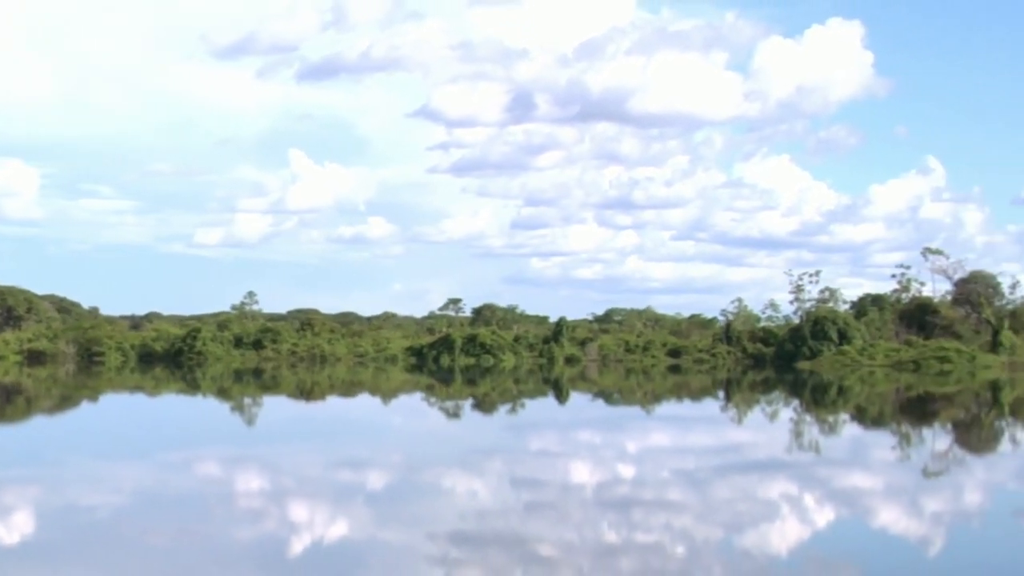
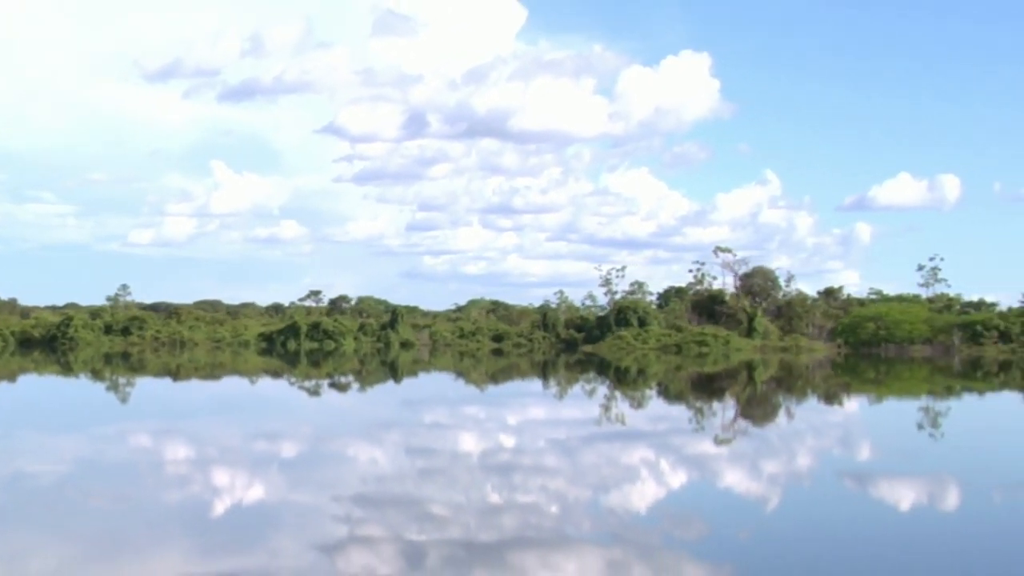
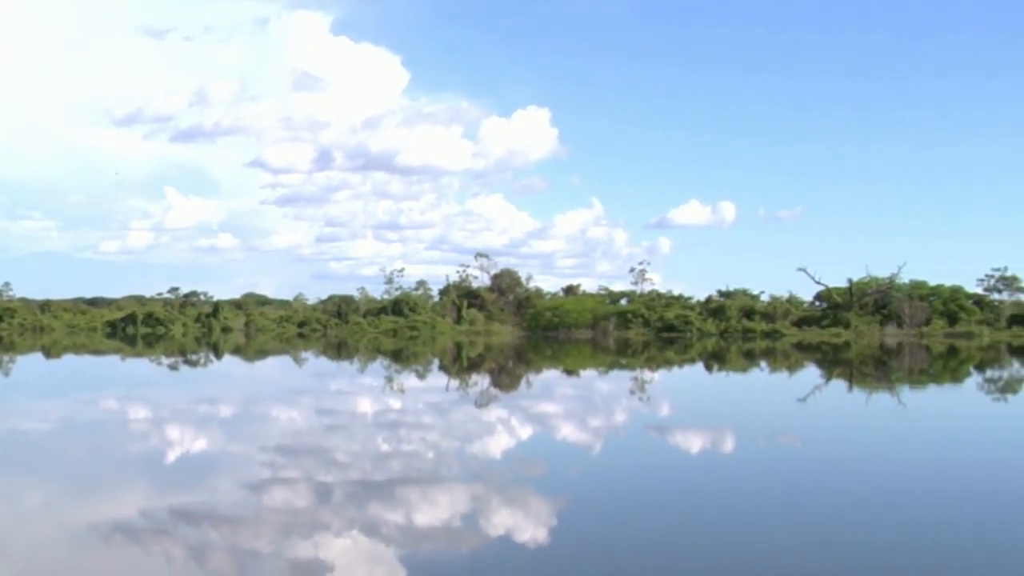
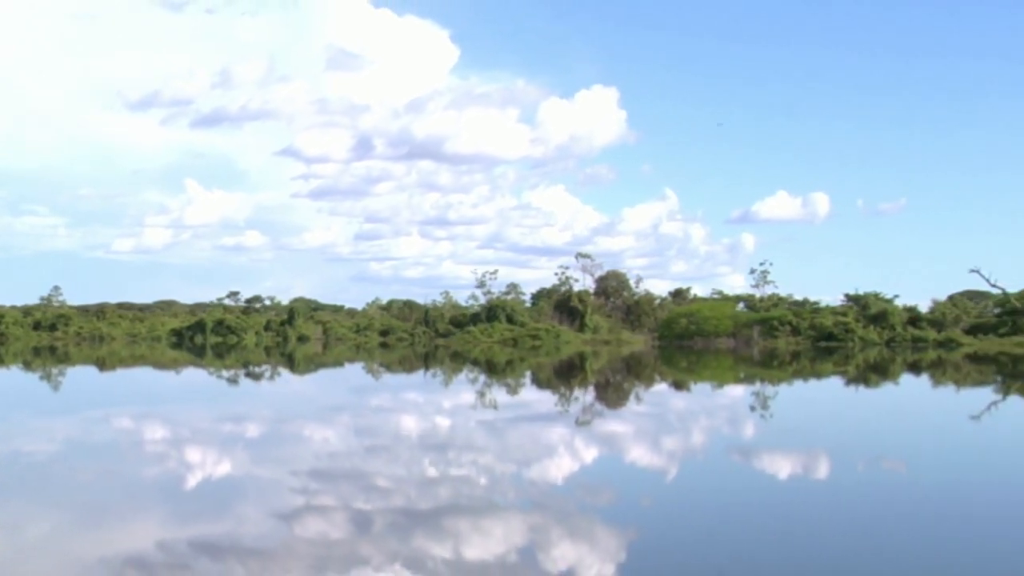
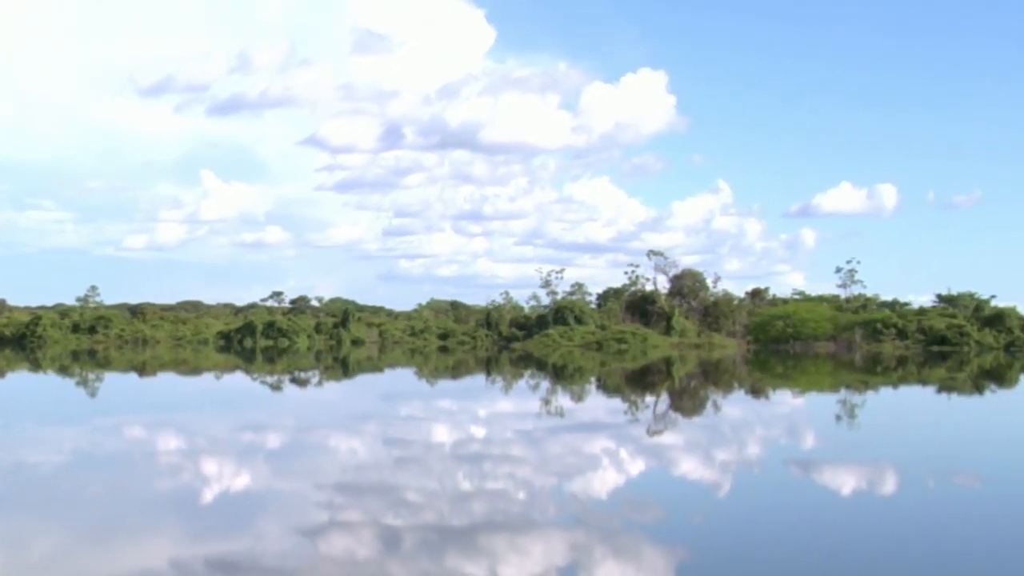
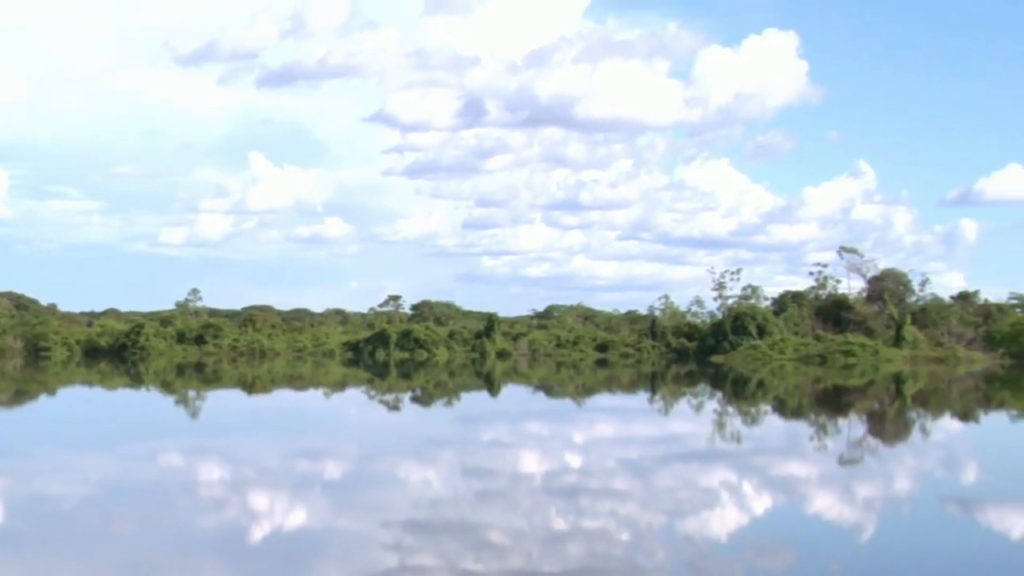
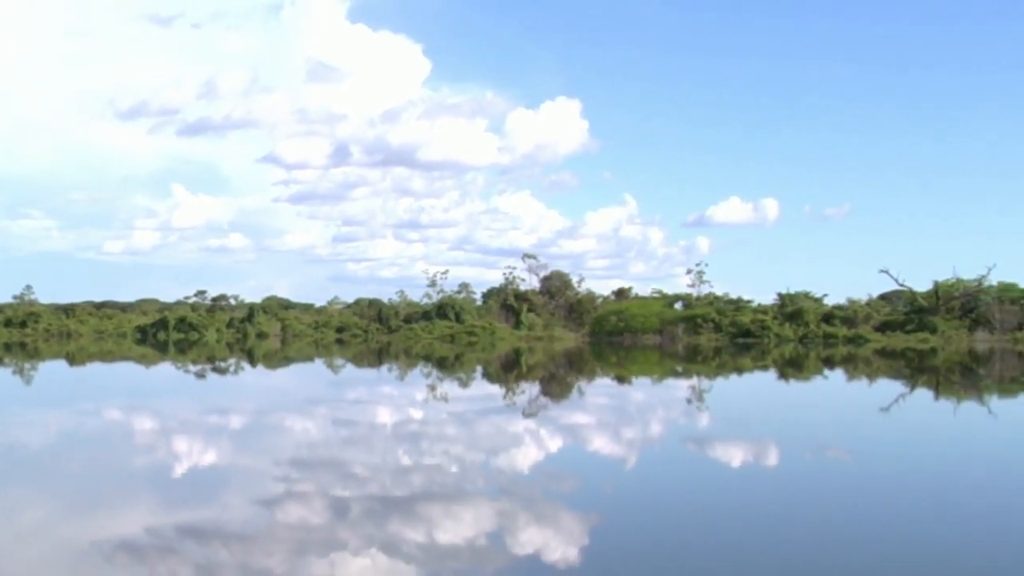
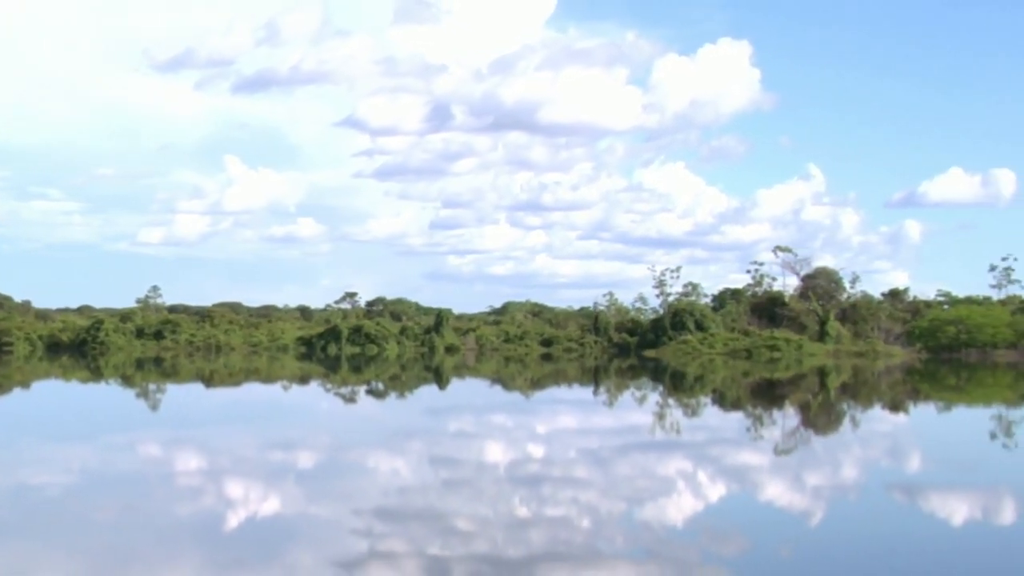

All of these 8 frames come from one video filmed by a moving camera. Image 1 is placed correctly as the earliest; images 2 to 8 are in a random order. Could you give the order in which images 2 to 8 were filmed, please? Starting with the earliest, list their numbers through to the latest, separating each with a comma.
6, 8, 2, 5, 4, 7, 3
